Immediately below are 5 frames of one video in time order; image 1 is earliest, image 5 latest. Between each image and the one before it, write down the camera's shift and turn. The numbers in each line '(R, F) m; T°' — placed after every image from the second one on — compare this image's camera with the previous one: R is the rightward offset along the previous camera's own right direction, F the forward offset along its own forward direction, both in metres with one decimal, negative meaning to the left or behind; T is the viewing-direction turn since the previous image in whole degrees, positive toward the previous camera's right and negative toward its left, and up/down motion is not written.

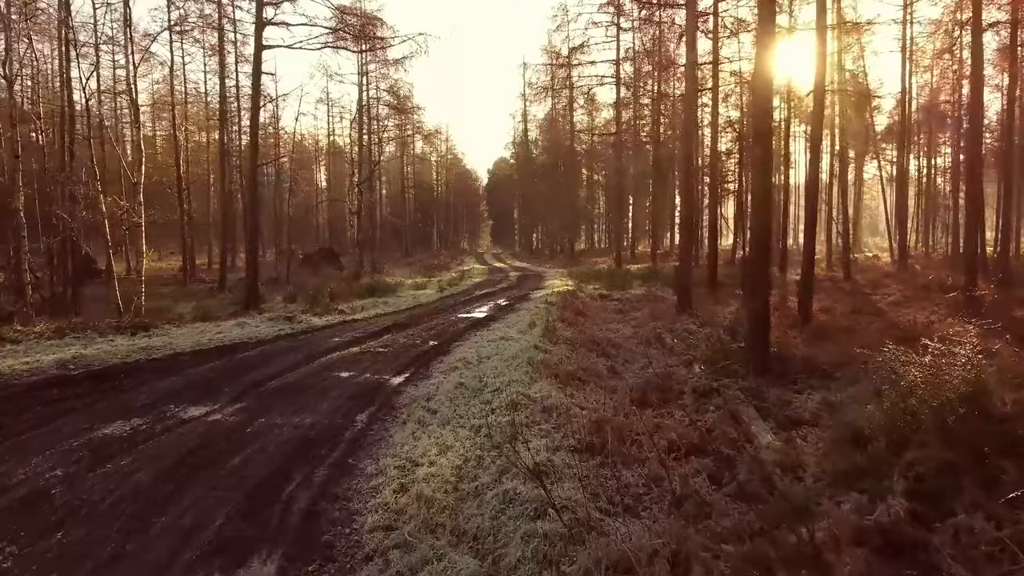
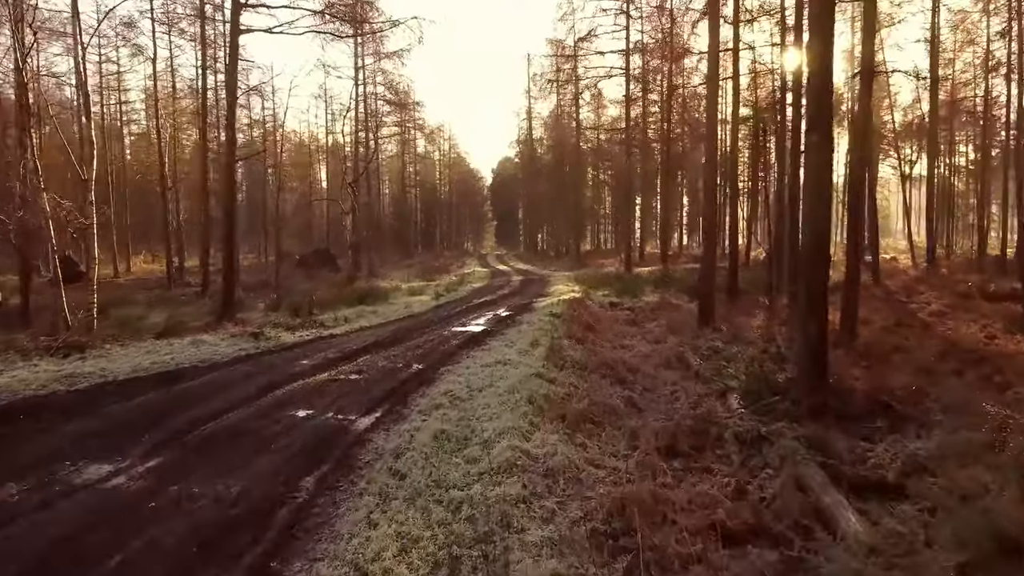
(+0.1, +1.6) m; 0°
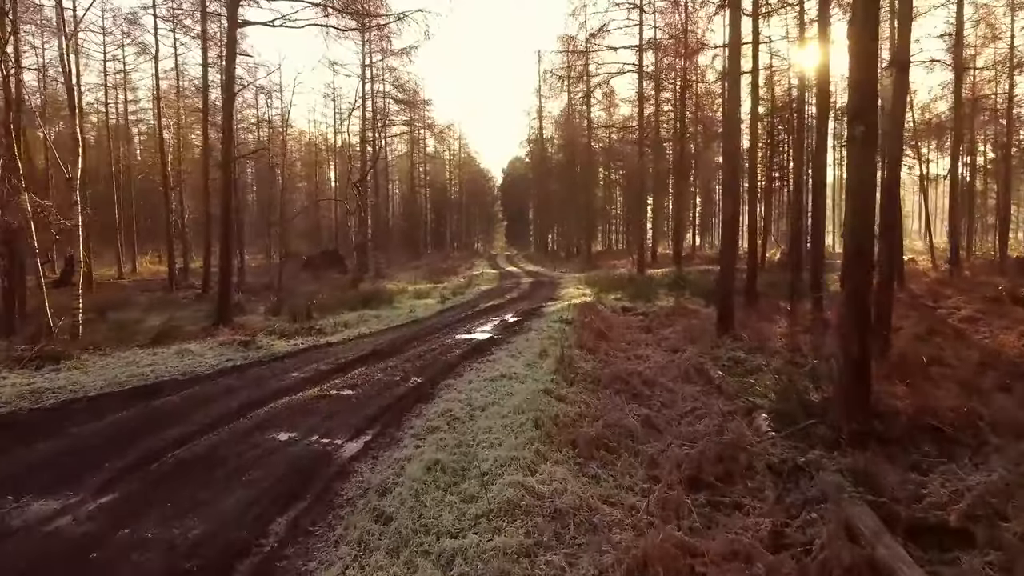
(0.0, +0.7) m; -1°
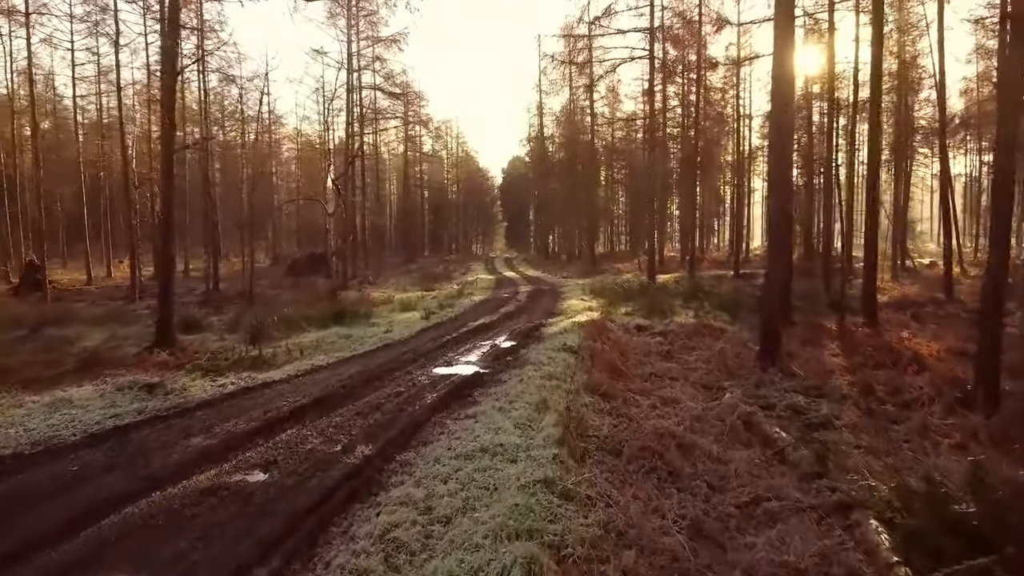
(+0.1, +2.4) m; 0°
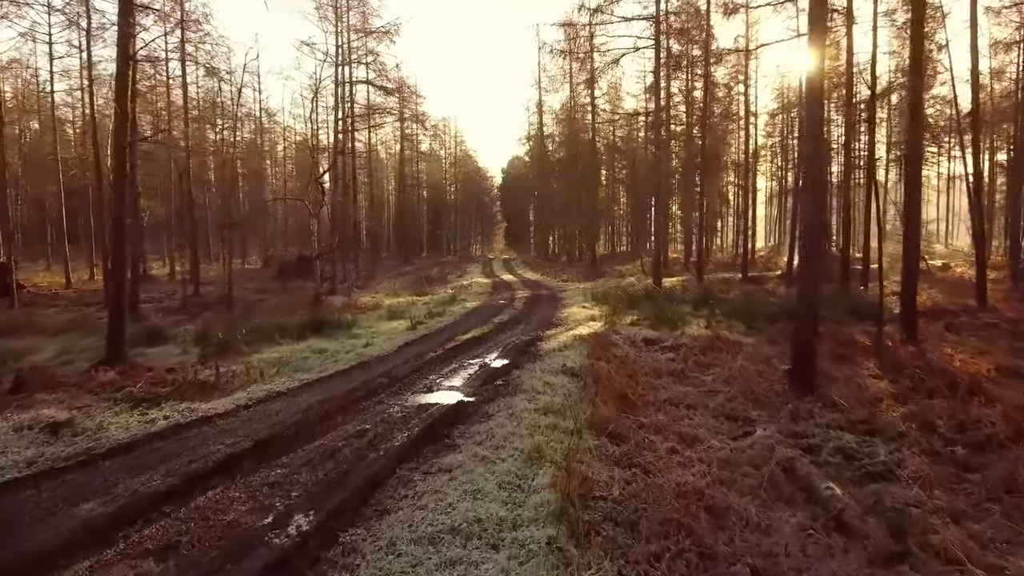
(+0.1, +1.4) m; 0°
